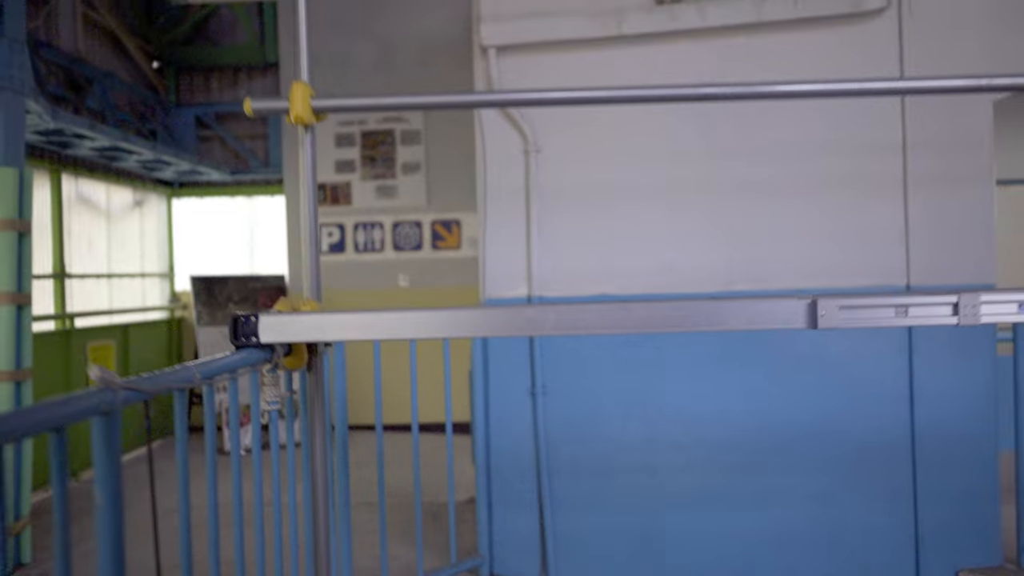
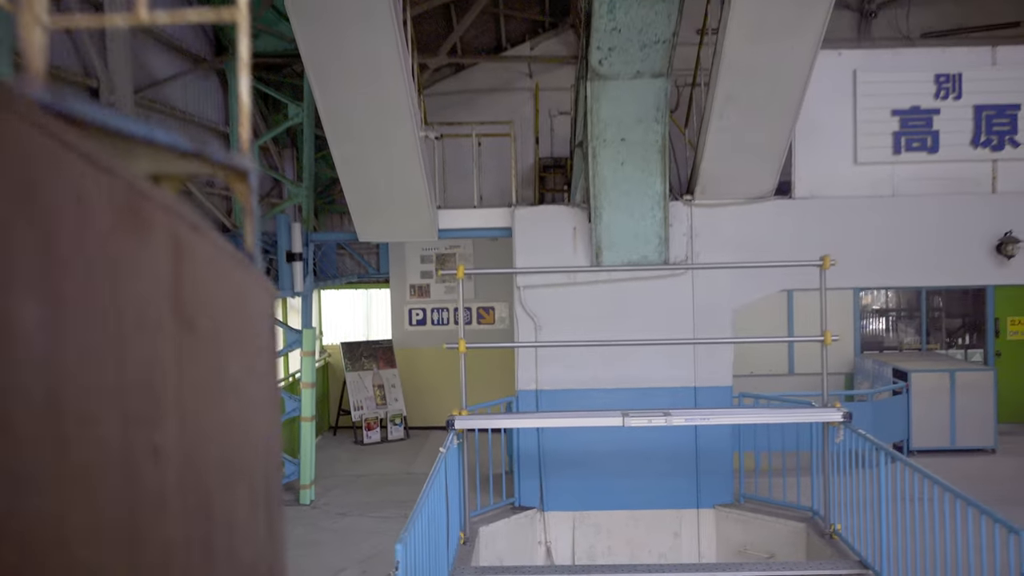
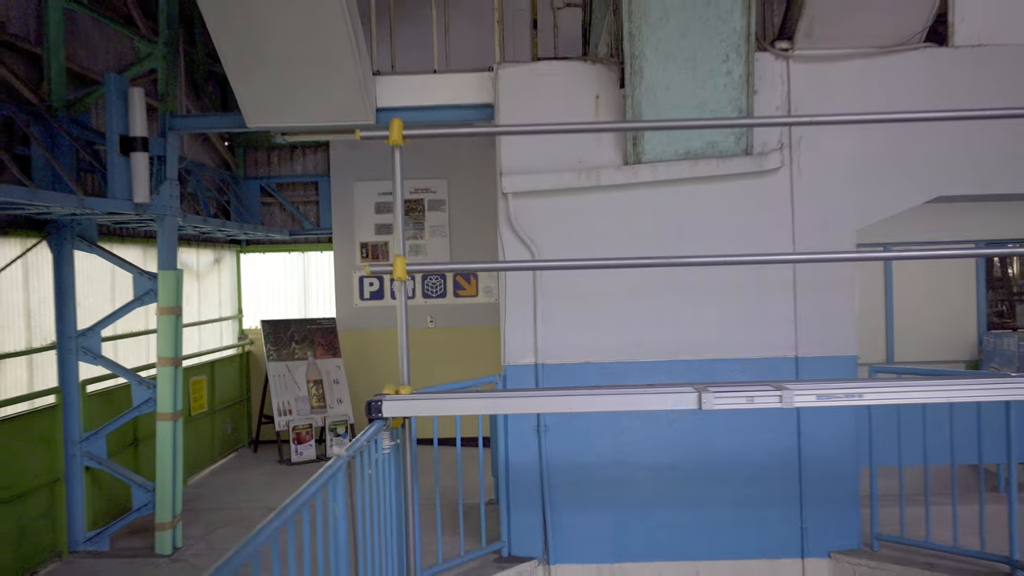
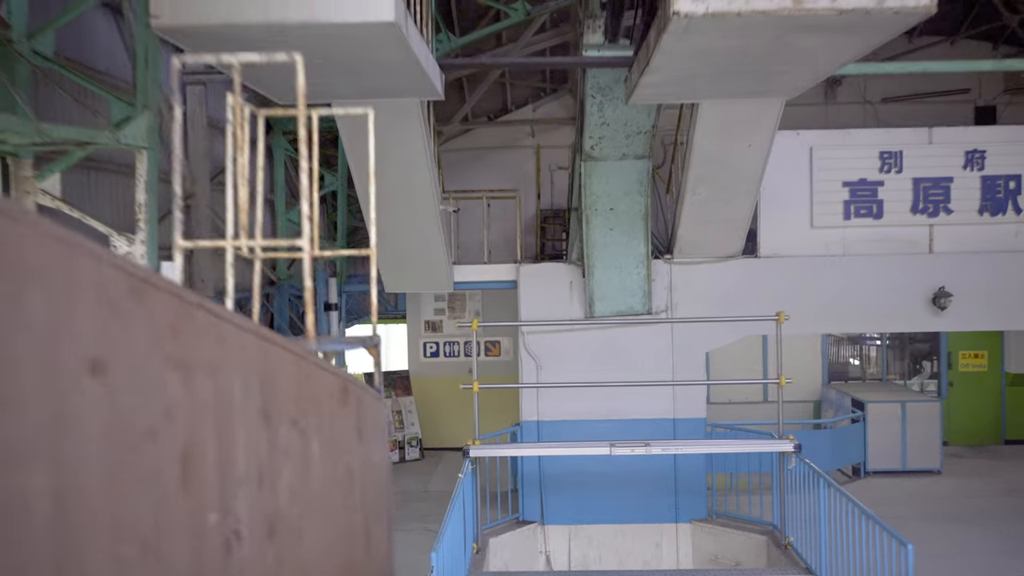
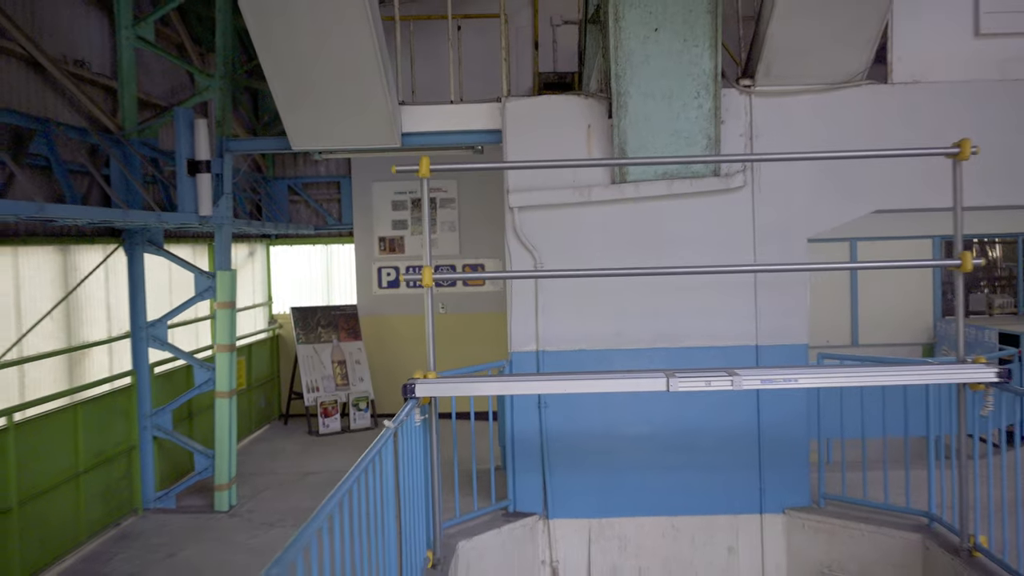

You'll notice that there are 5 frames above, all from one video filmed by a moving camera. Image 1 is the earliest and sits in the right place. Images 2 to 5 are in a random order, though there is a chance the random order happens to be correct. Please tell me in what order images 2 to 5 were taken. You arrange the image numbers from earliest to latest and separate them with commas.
3, 5, 2, 4
